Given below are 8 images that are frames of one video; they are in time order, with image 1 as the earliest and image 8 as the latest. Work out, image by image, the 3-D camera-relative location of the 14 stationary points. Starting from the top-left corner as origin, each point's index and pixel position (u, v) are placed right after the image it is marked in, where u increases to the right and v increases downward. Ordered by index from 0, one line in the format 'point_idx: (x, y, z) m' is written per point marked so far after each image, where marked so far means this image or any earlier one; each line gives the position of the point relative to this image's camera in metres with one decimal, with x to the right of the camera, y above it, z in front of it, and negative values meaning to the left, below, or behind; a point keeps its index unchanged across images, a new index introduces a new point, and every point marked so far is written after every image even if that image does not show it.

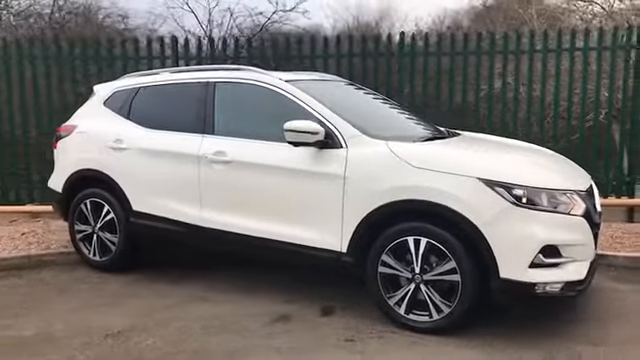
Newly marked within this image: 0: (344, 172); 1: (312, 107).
0: (+0.2, +0.1, +4.6) m
1: (0.0, +0.7, +5.0) m
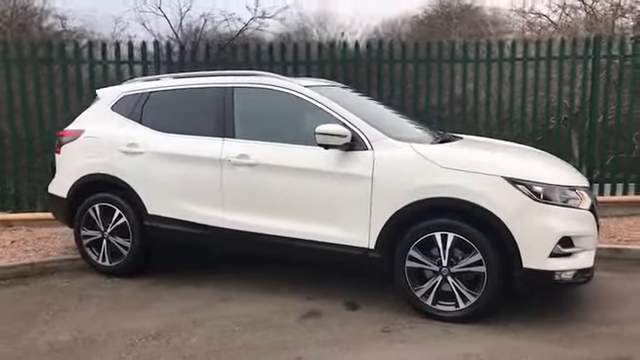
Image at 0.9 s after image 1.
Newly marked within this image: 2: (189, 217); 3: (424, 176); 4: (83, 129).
0: (+0.5, +0.1, +4.9) m
1: (+0.2, +0.6, +5.2) m
2: (-1.3, -0.4, +5.6) m
3: (+0.9, 0.0, +4.8) m
4: (-2.6, +0.6, +6.1) m
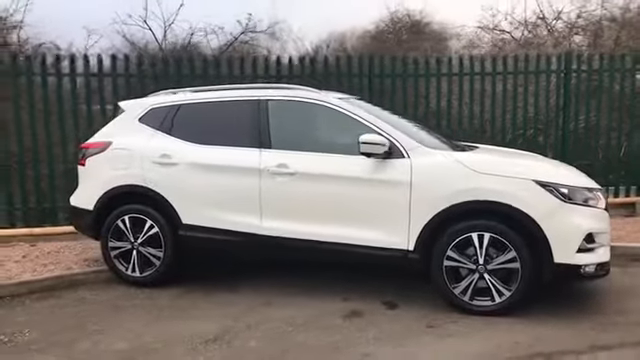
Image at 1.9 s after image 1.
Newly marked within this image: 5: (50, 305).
0: (+0.9, 0.0, +5.3) m
1: (+0.5, +0.6, +5.6) m
2: (-1.0, -0.5, +5.8) m
3: (+1.3, 0.0, +5.2) m
4: (-2.3, +0.4, +6.2) m
5: (-2.7, -1.3, +5.7) m
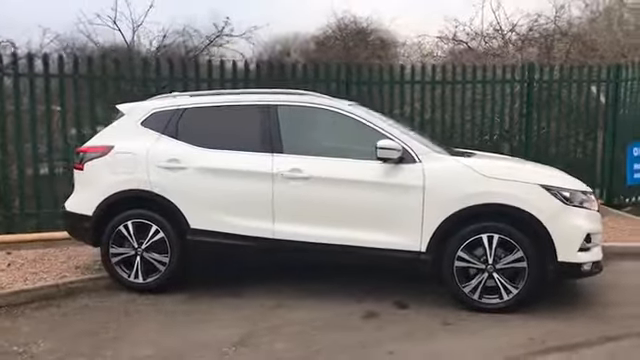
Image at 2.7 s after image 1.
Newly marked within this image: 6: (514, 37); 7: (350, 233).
0: (+1.0, 0.0, +5.5) m
1: (+0.6, +0.5, +5.7) m
2: (-0.8, -0.5, +5.8) m
3: (+1.5, 0.0, +5.4) m
4: (-2.2, +0.4, +6.1) m
5: (-2.6, -1.3, +5.5) m
6: (+5.3, +3.9, +15.5) m
7: (+0.3, -0.5, +5.6) m
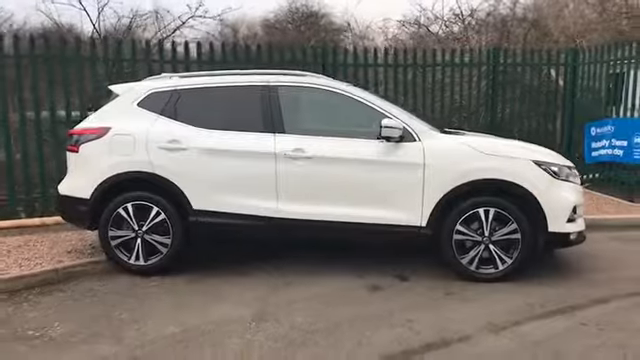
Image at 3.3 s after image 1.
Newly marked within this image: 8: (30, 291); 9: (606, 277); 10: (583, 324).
0: (+1.0, +0.2, +5.7) m
1: (+0.6, +0.8, +5.9) m
2: (-0.8, -0.3, +5.9) m
3: (+1.5, +0.2, +5.7) m
4: (-2.2, +0.6, +6.0) m
5: (-2.5, -1.1, +5.4) m
6: (+4.3, +4.5, +16.0) m
7: (+0.3, -0.3, +5.8) m
8: (-2.9, -1.1, +5.6) m
9: (+3.0, -1.0, +5.9) m
10: (+2.2, -1.2, +4.7) m
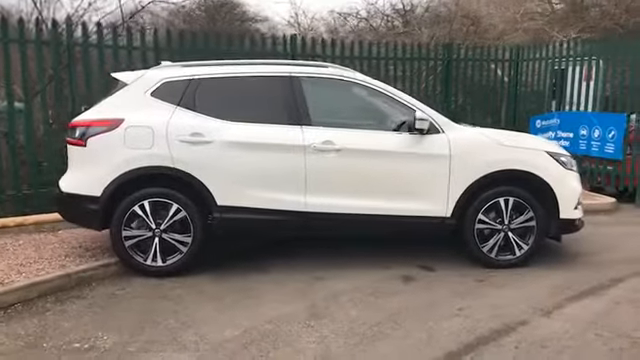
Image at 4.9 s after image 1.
0: (+1.3, +0.3, +5.8) m
1: (+0.9, +0.8, +6.0) m
2: (-0.5, -0.2, +5.7) m
3: (+1.8, +0.3, +5.9) m
4: (-2.0, +0.6, +5.5) m
5: (-2.1, -1.1, +4.9) m
6: (+2.7, +4.8, +16.5) m
7: (+0.6, -0.2, +5.8) m
8: (-2.5, -1.1, +5.0) m
9: (+3.2, -0.9, +6.4) m
10: (+2.7, -1.1, +5.1) m
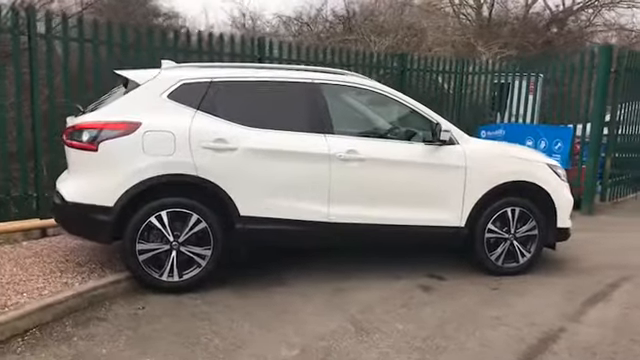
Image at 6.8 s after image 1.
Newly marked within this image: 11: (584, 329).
0: (+1.5, +0.2, +6.0) m
1: (+1.1, +0.7, +6.0) m
2: (-0.3, -0.3, +5.5) m
3: (+2.0, +0.2, +6.1) m
4: (-1.6, +0.5, +5.1) m
5: (-1.7, -1.2, +4.5) m
6: (+1.0, +4.6, +16.7) m
7: (+0.8, -0.3, +5.8) m
8: (-2.1, -1.1, +4.5) m
9: (+3.3, -1.0, +6.9) m
10: (+3.0, -1.2, +5.4) m
11: (+2.3, -1.3, +4.8) m
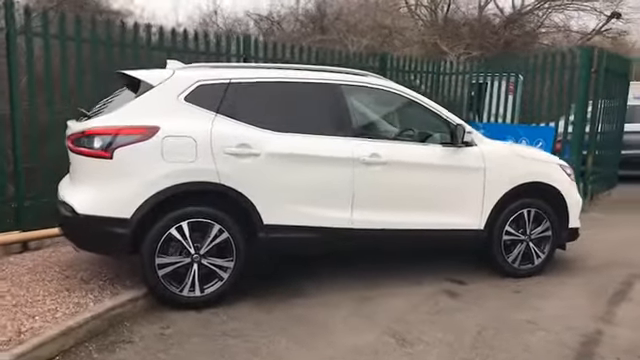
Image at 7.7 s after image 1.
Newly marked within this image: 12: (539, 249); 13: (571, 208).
0: (+1.7, +0.2, +5.9) m
1: (+1.2, +0.7, +5.9) m
2: (-0.1, -0.4, +5.2) m
3: (+2.1, +0.2, +6.1) m
4: (-1.4, +0.4, +4.7) m
5: (-1.3, -1.2, +4.1) m
6: (+0.2, +4.6, +16.5) m
7: (+1.0, -0.4, +5.7) m
8: (-1.7, -1.2, +4.1) m
9: (+3.4, -1.0, +7.0) m
10: (+3.2, -1.2, +5.5) m
11: (+2.6, -1.3, +4.8) m
12: (+2.4, -0.8, +6.3) m
13: (+2.8, -0.3, +6.4) m
